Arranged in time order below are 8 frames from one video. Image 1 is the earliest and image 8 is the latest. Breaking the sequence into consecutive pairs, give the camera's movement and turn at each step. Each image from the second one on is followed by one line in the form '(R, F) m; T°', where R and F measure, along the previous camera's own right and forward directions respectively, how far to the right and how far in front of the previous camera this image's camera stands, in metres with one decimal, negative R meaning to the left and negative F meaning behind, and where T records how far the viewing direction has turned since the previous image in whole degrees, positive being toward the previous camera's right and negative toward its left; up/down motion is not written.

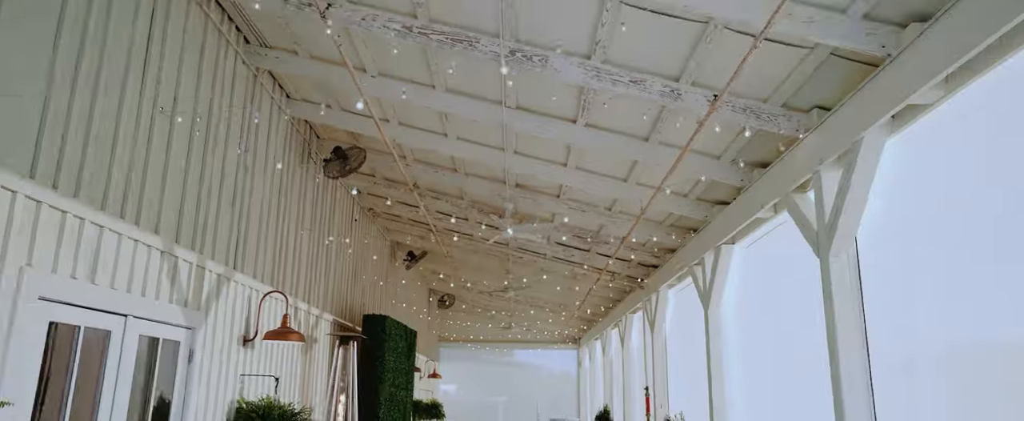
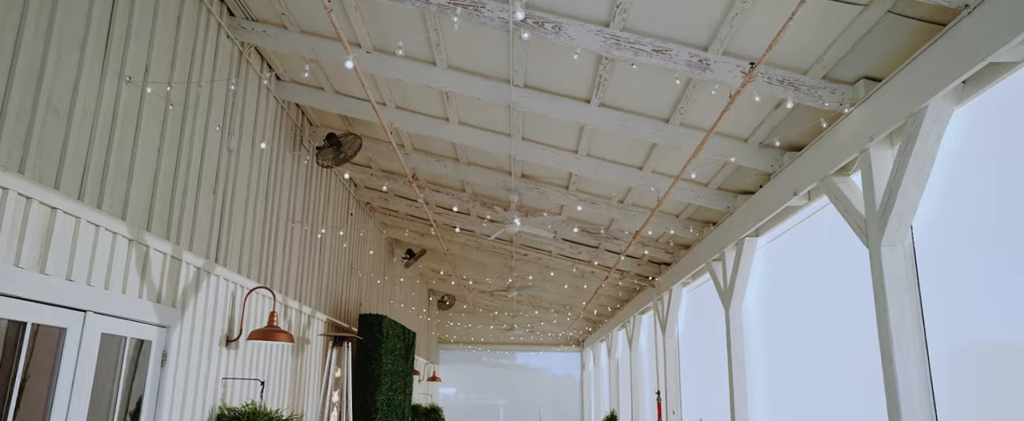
(-0.1, +0.5) m; 0°
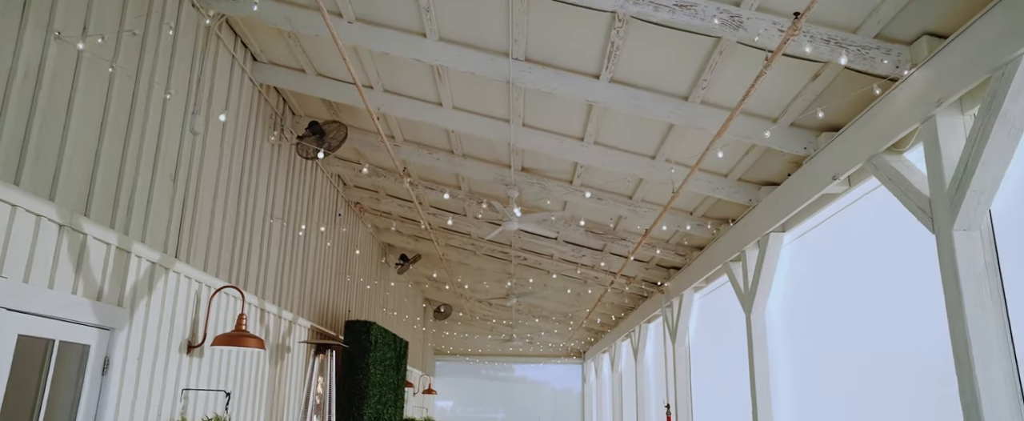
(0.0, +0.6) m; 0°
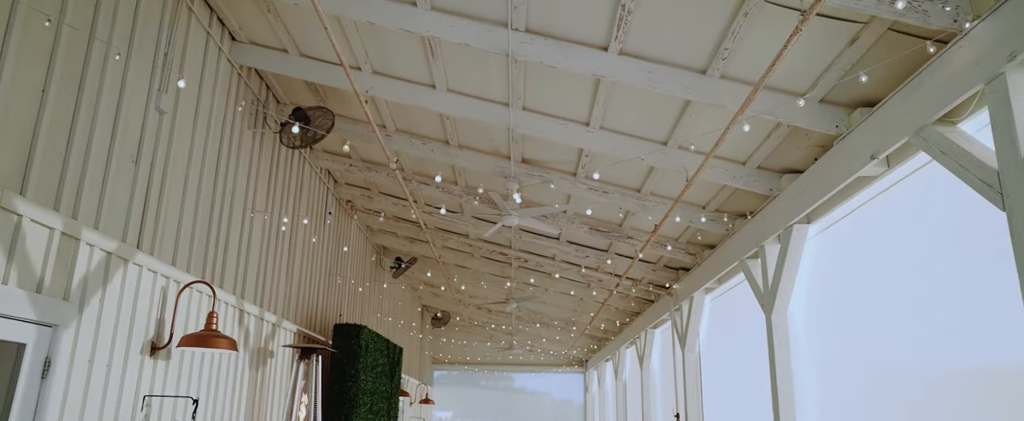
(0.0, +0.5) m; 0°
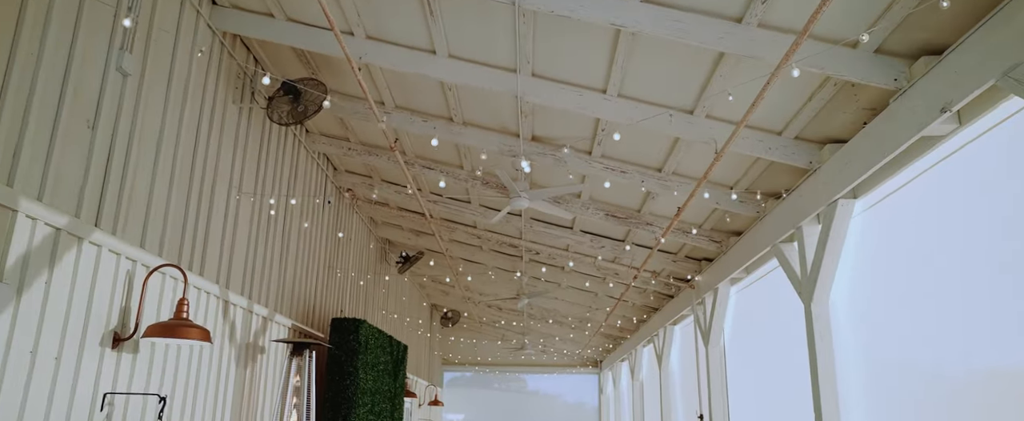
(0.0, +0.5) m; -1°
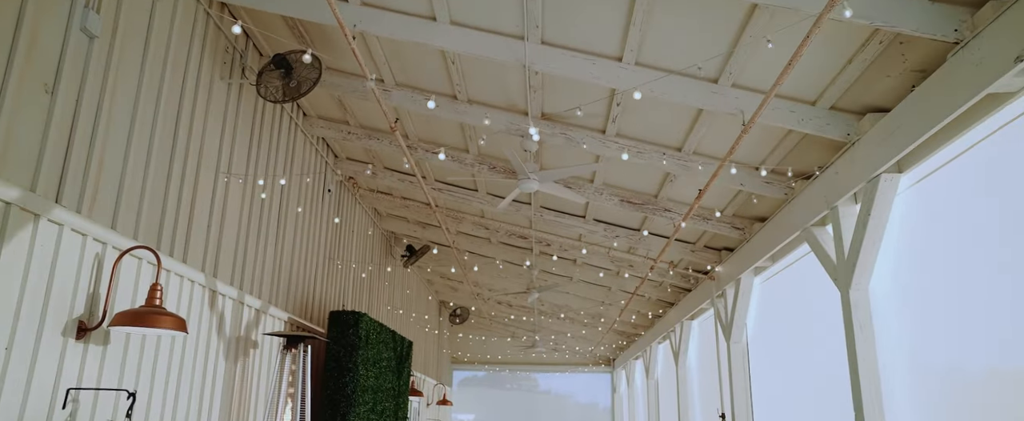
(0.0, +0.4) m; -1°
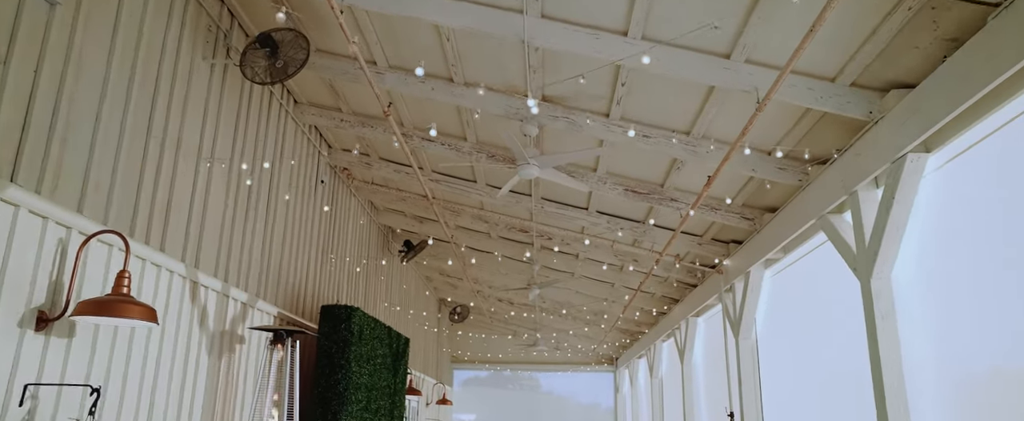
(0.0, +0.3) m; 0°
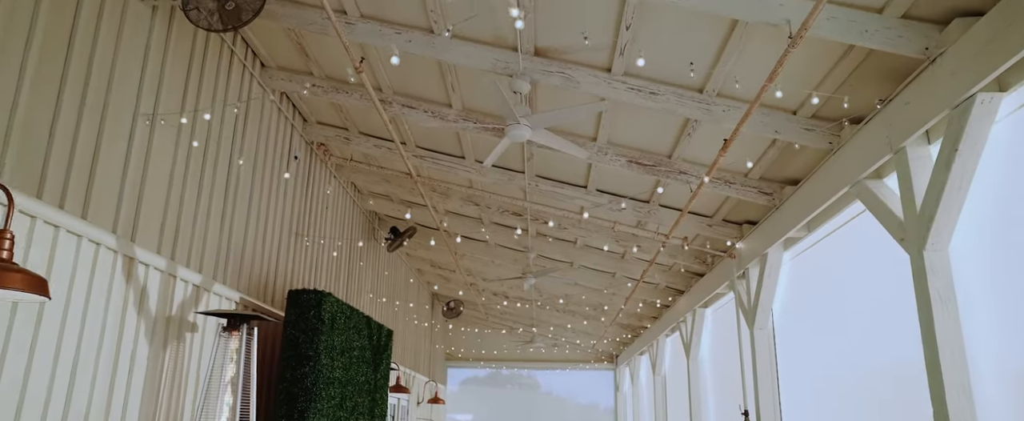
(+0.1, +0.6) m; 0°
